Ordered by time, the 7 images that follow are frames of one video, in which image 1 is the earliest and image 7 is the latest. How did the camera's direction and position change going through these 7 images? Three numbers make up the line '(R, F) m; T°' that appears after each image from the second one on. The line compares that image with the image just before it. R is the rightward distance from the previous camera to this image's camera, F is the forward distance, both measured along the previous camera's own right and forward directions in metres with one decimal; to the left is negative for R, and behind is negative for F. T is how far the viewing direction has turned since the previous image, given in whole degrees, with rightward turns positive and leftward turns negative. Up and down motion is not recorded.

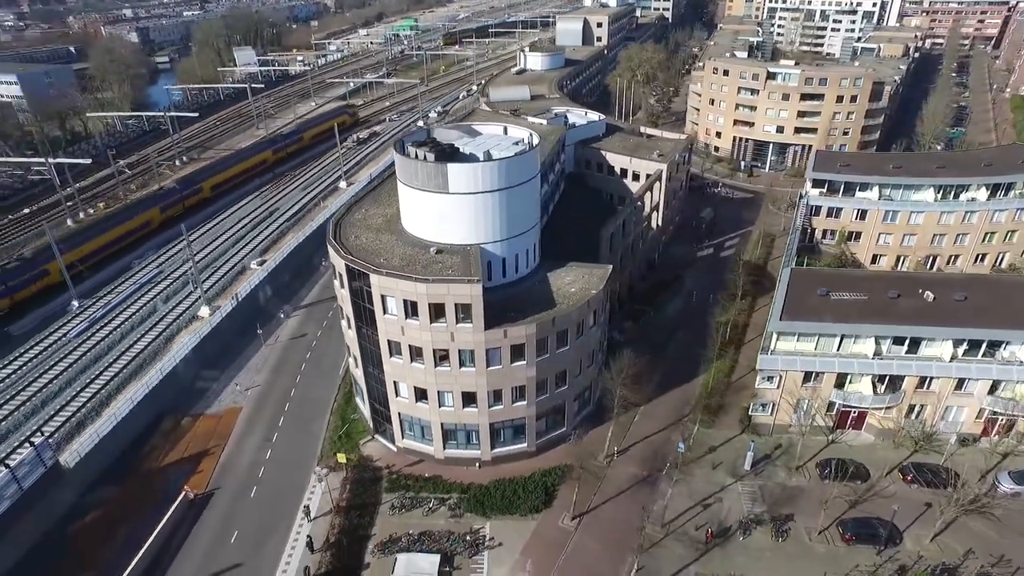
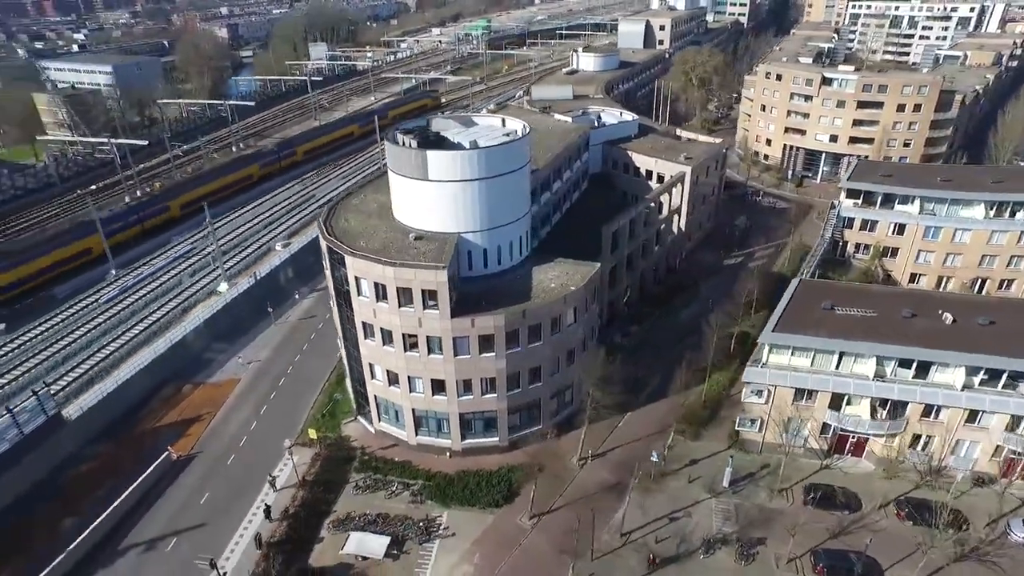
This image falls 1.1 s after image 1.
(+5.9, +0.7) m; -7°
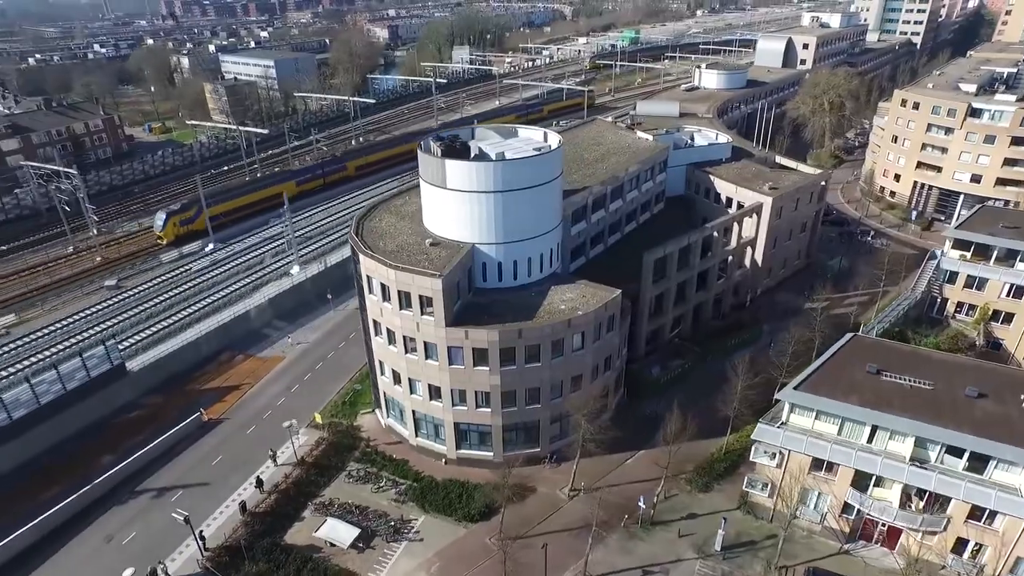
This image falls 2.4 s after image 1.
(+7.8, +1.4) m; -12°
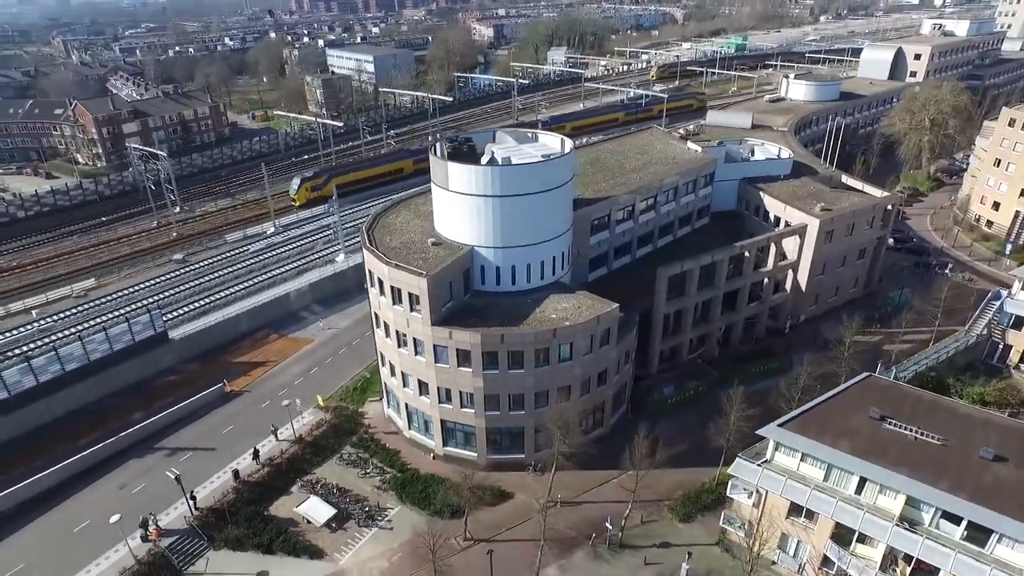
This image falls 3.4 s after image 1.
(+6.4, +0.4) m; -9°
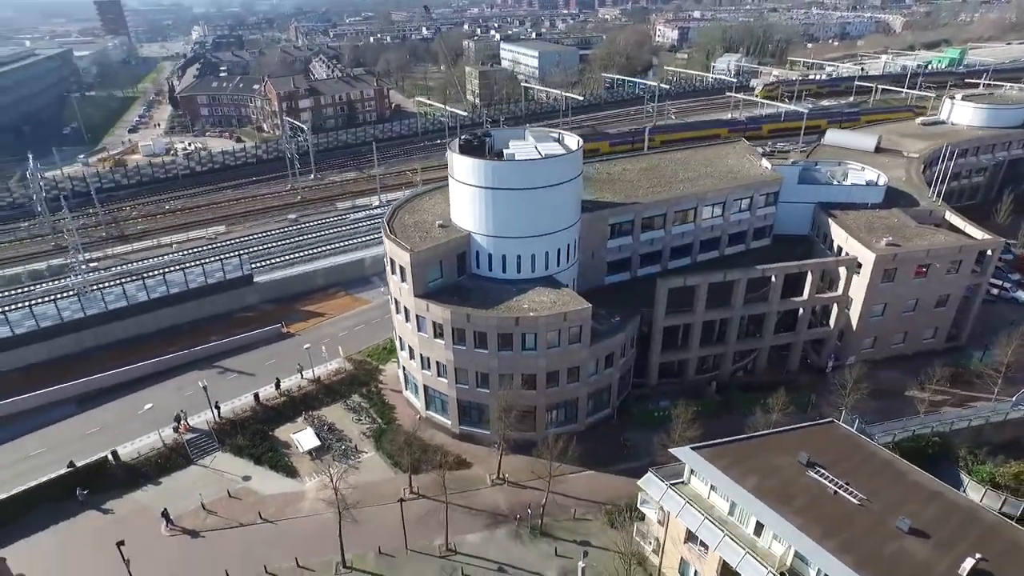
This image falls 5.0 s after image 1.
(+12.6, -0.8) m; -16°
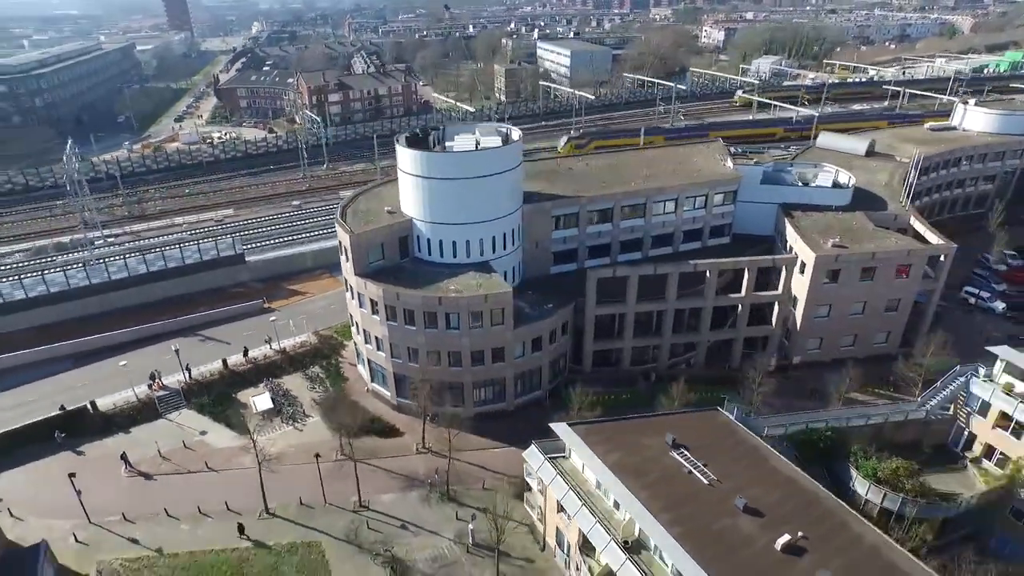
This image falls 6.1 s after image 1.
(+8.7, -2.3) m; -5°
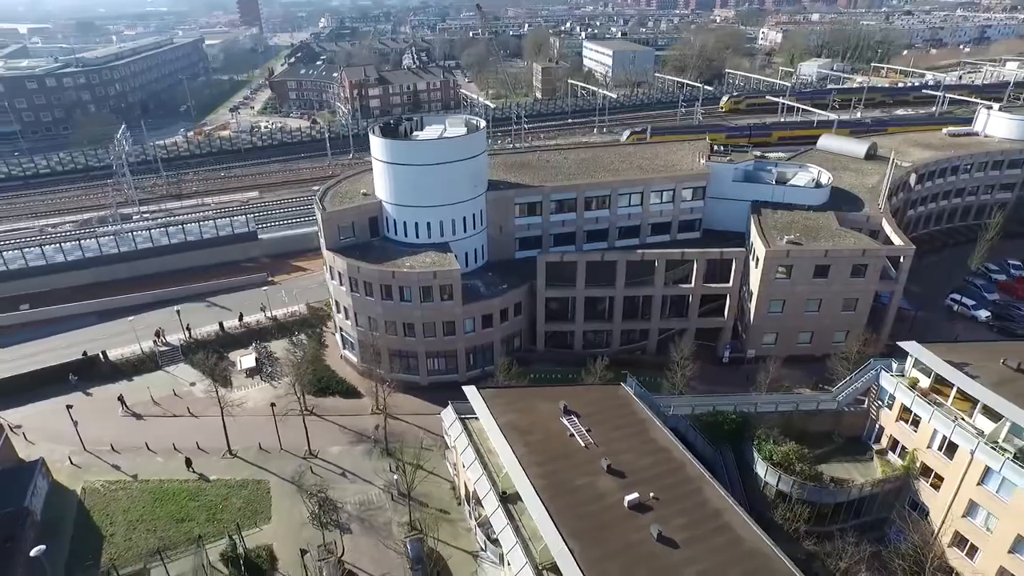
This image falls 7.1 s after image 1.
(+8.4, -2.9) m; -6°
